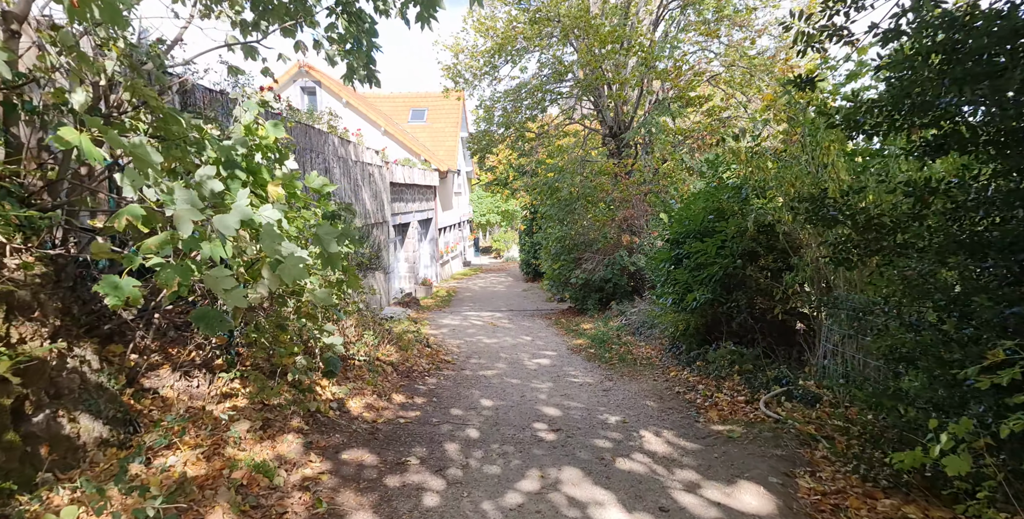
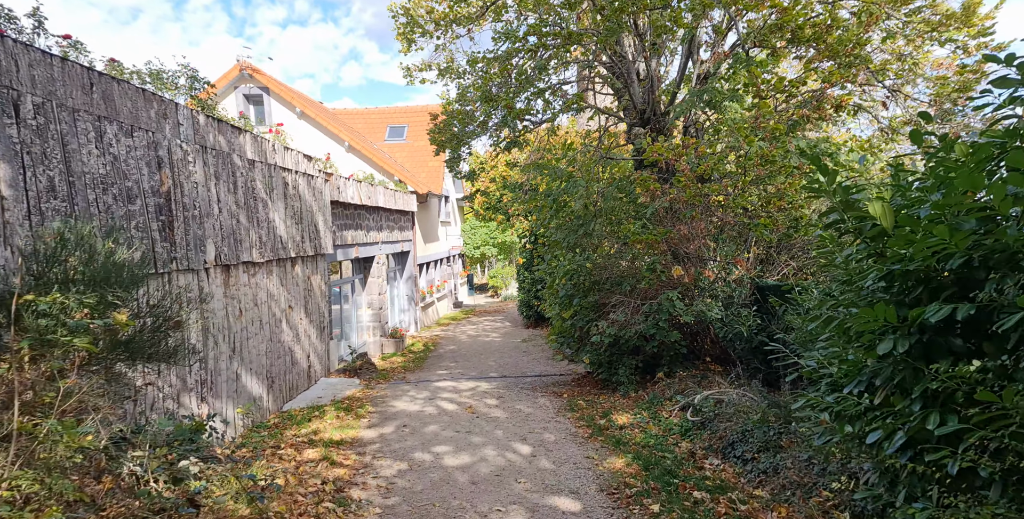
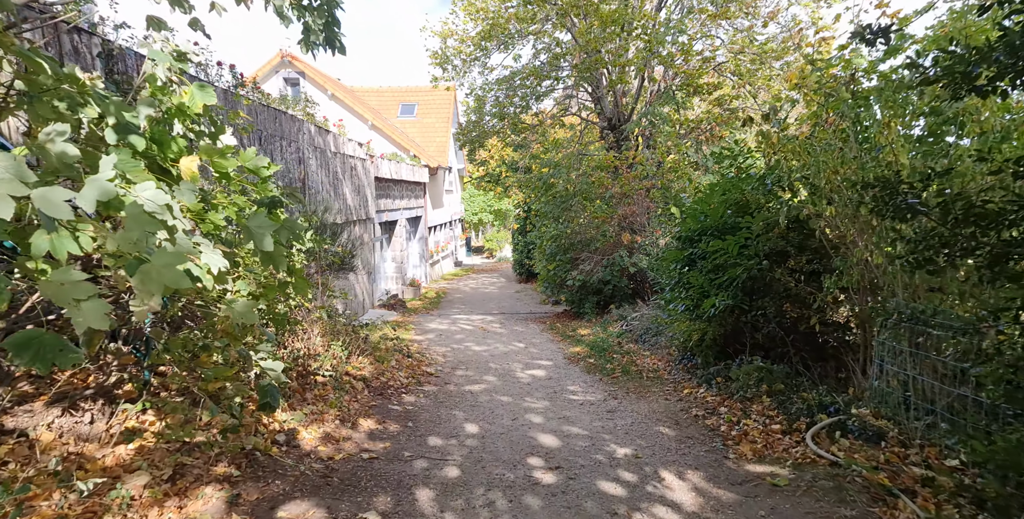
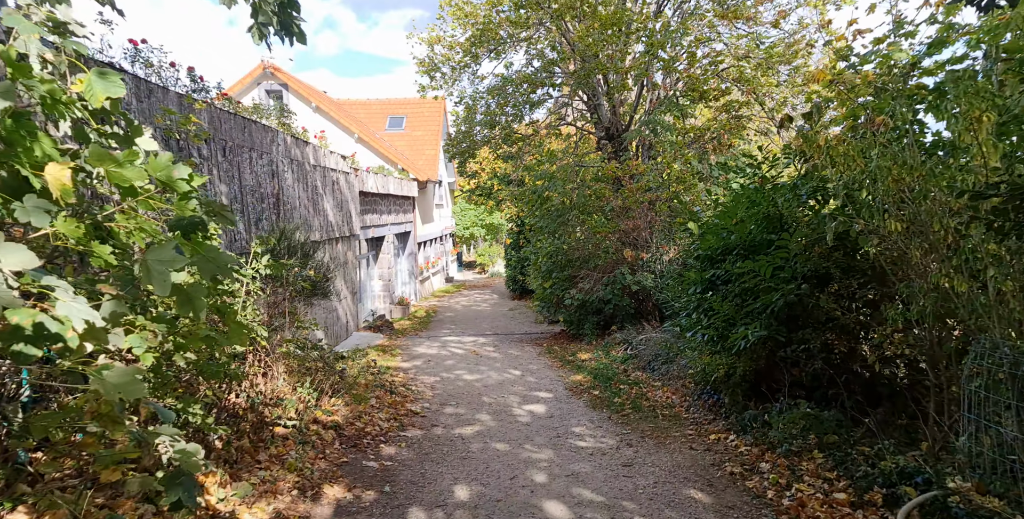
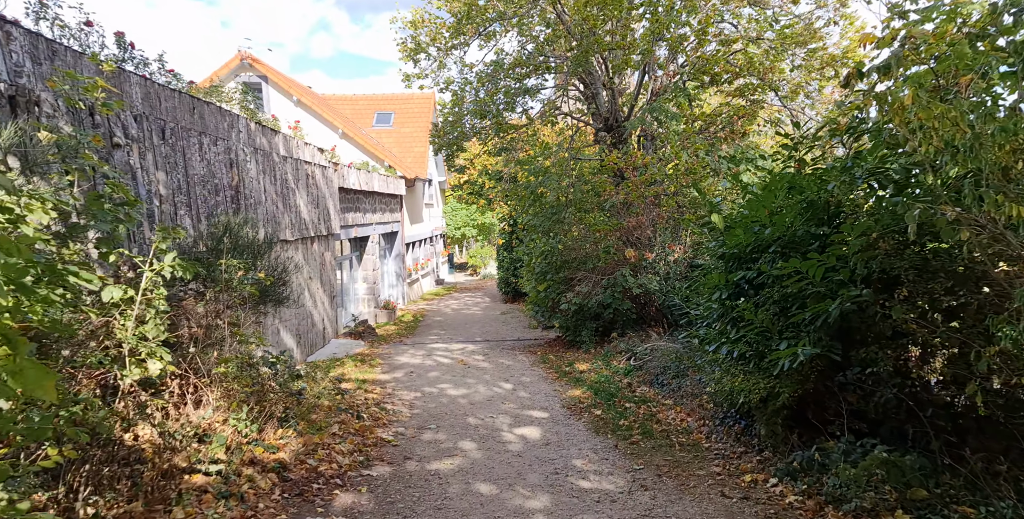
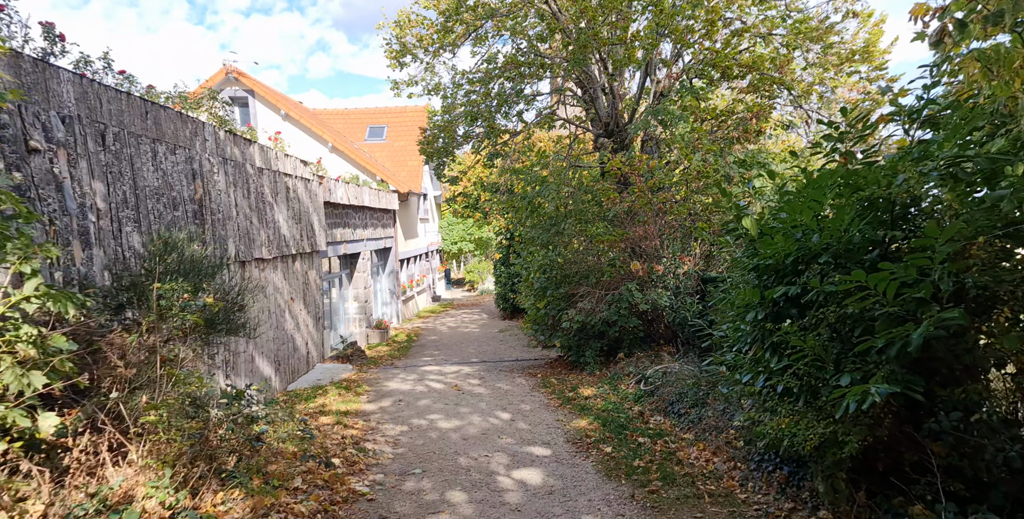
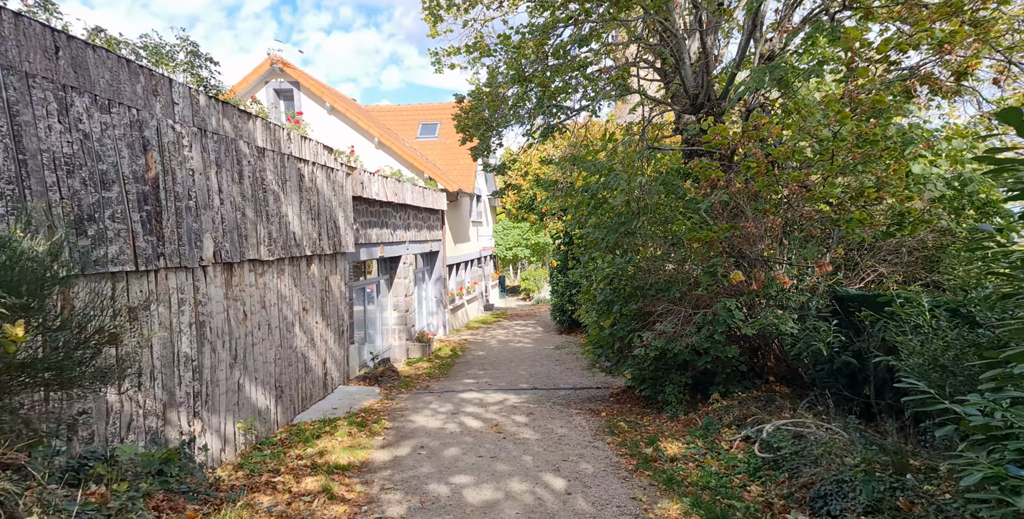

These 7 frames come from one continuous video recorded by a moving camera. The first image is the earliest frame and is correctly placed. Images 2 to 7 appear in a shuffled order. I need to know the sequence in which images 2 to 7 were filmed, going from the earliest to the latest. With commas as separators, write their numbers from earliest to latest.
3, 4, 5, 6, 2, 7
